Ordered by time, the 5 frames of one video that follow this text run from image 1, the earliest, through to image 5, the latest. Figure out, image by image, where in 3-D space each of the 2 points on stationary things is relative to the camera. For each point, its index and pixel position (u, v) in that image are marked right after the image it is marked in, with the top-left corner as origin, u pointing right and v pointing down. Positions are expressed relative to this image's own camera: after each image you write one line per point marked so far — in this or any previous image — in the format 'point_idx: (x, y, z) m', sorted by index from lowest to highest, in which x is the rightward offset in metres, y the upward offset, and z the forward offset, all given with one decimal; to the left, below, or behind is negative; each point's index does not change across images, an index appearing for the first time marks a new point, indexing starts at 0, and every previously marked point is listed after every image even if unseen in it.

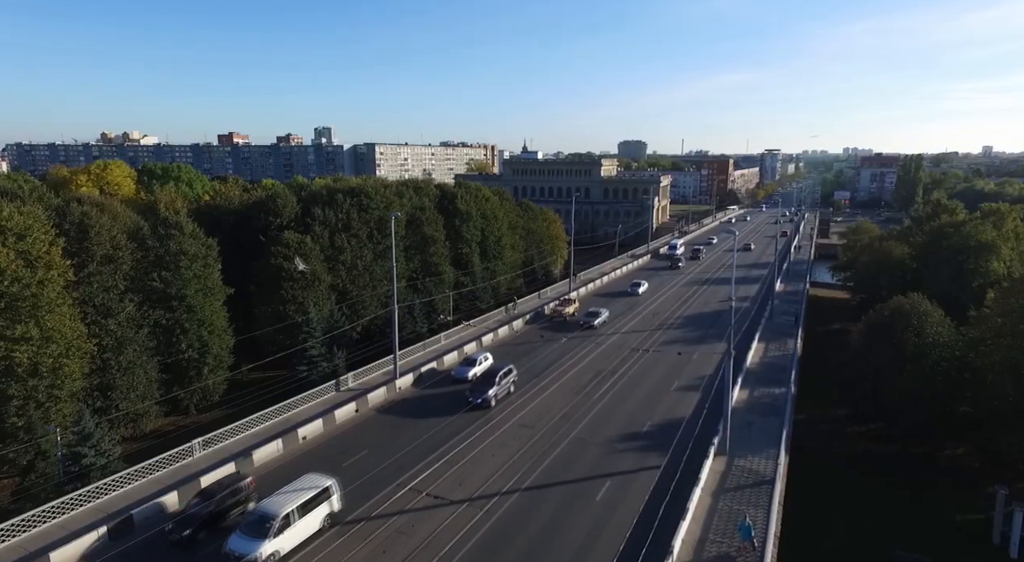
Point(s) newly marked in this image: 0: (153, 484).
0: (-10.6, -6.0, +19.5) m
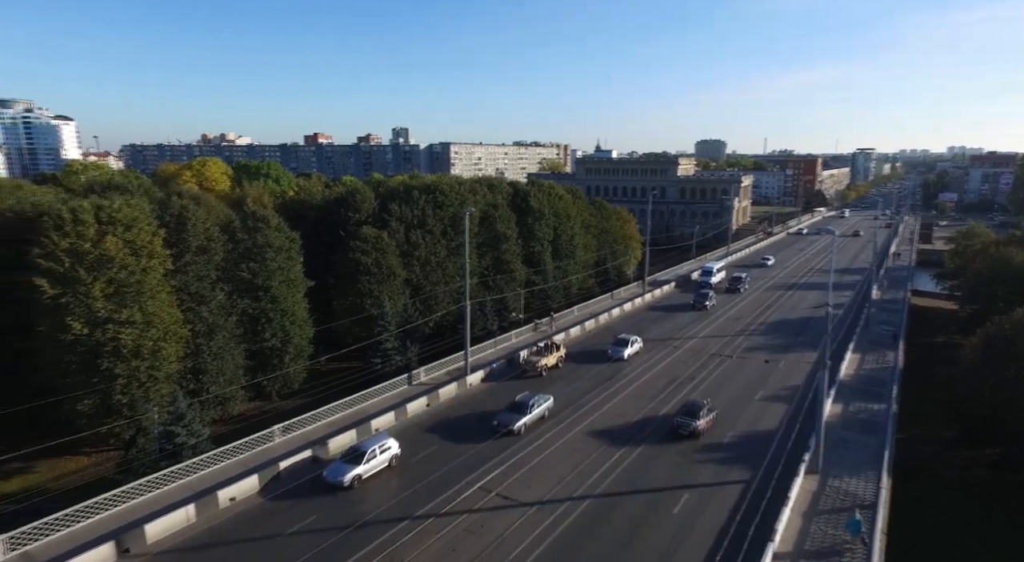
0: (-8.3, -5.7, +20.2) m
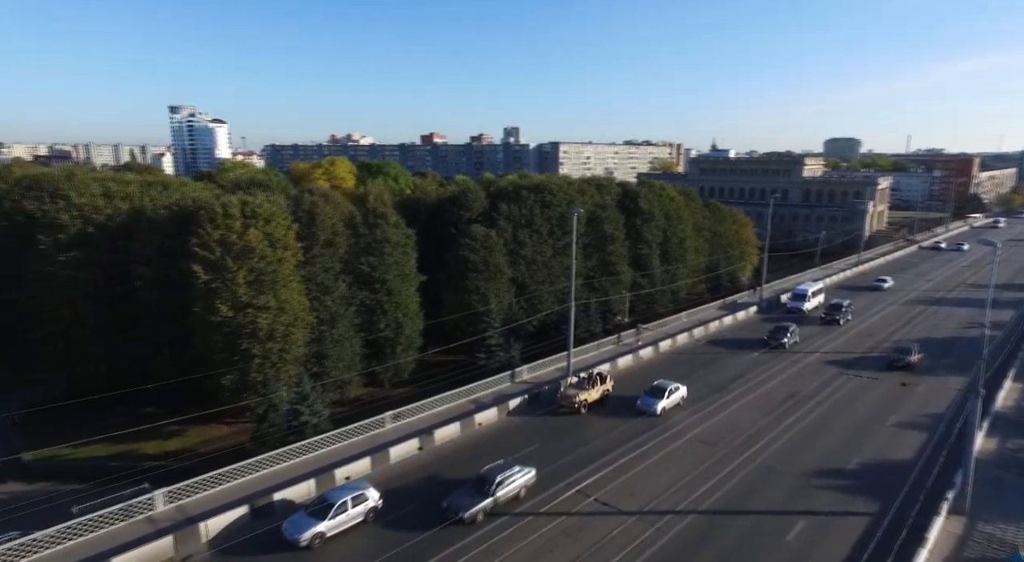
0: (-5.0, -5.5, +21.5) m
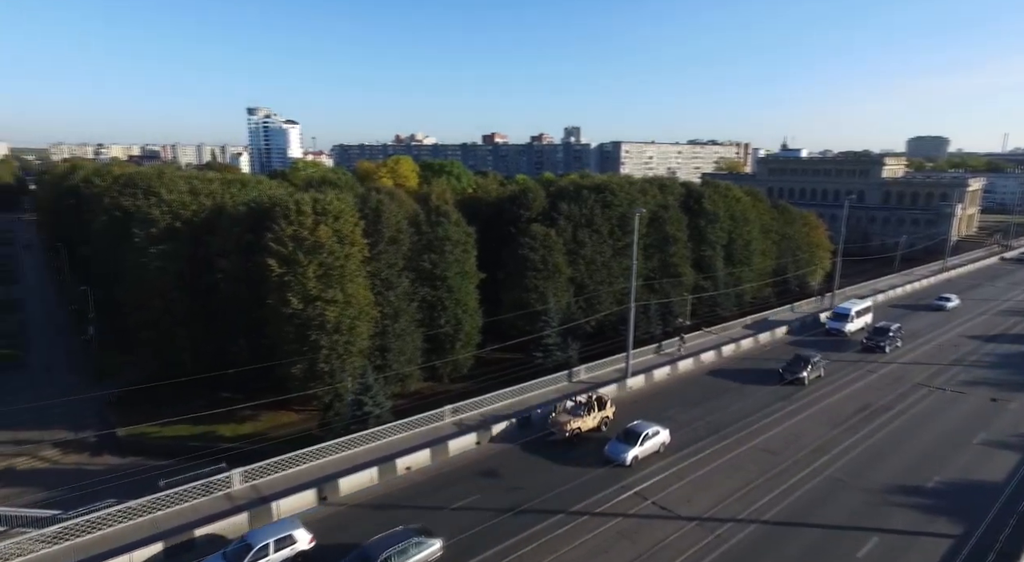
0: (-3.1, -5.3, +22.3) m
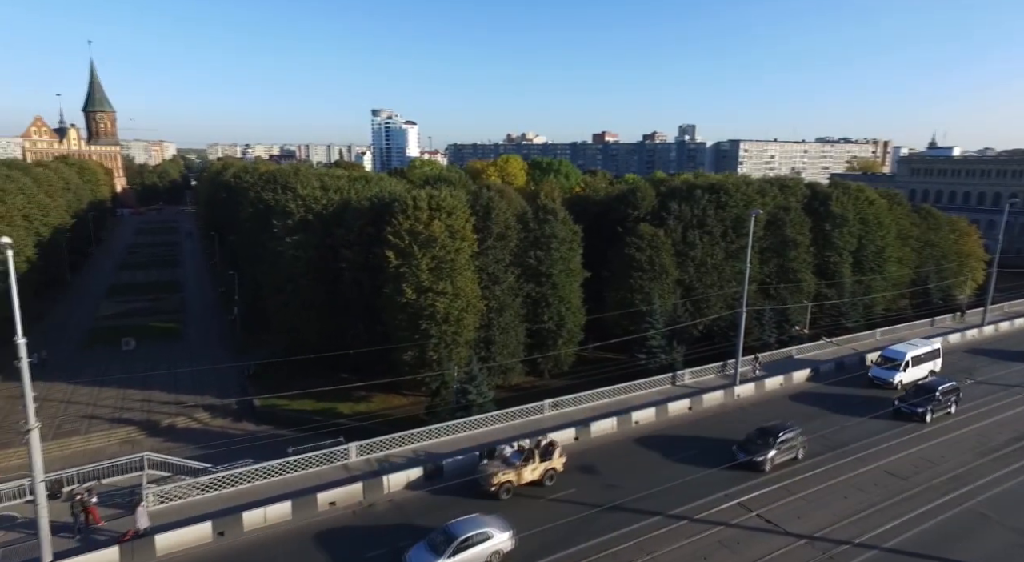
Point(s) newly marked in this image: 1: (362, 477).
0: (+0.3, -5.1, +23.4) m
1: (-4.5, -5.8, +19.7) m
